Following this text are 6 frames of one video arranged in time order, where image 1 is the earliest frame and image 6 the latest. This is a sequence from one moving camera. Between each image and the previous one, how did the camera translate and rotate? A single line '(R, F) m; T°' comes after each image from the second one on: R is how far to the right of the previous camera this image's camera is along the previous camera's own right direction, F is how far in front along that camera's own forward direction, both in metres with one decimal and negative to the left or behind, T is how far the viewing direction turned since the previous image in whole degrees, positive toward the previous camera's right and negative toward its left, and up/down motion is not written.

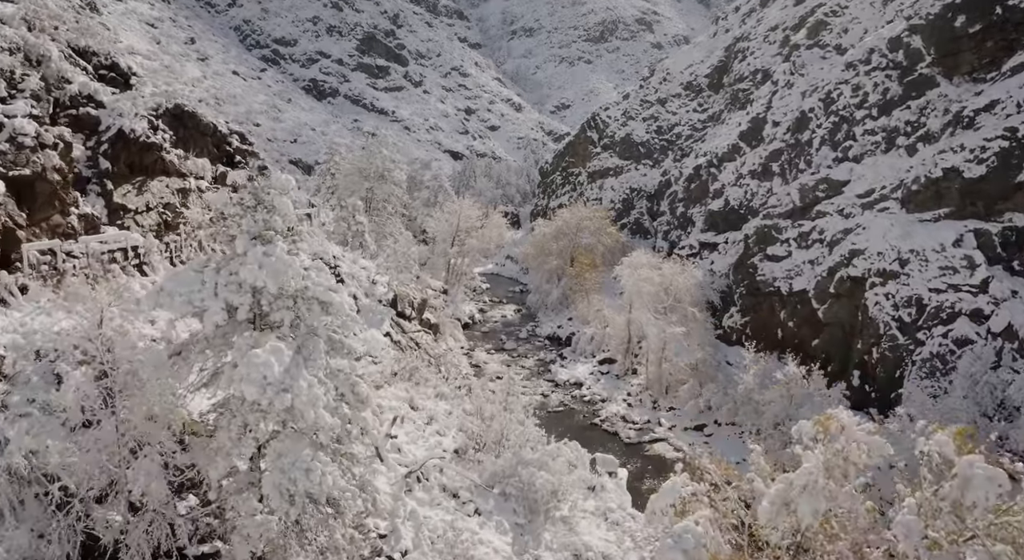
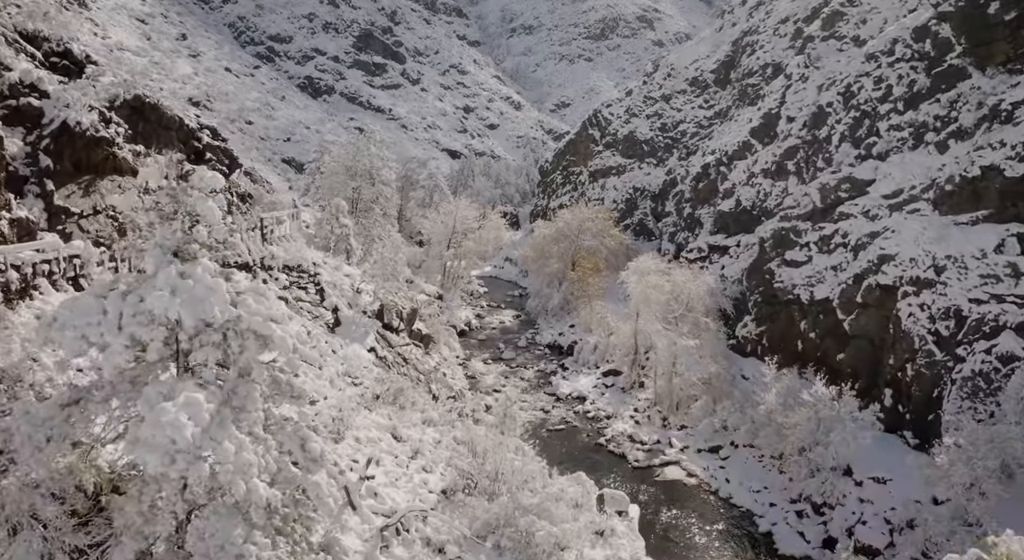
(+0.1, +3.3) m; 0°
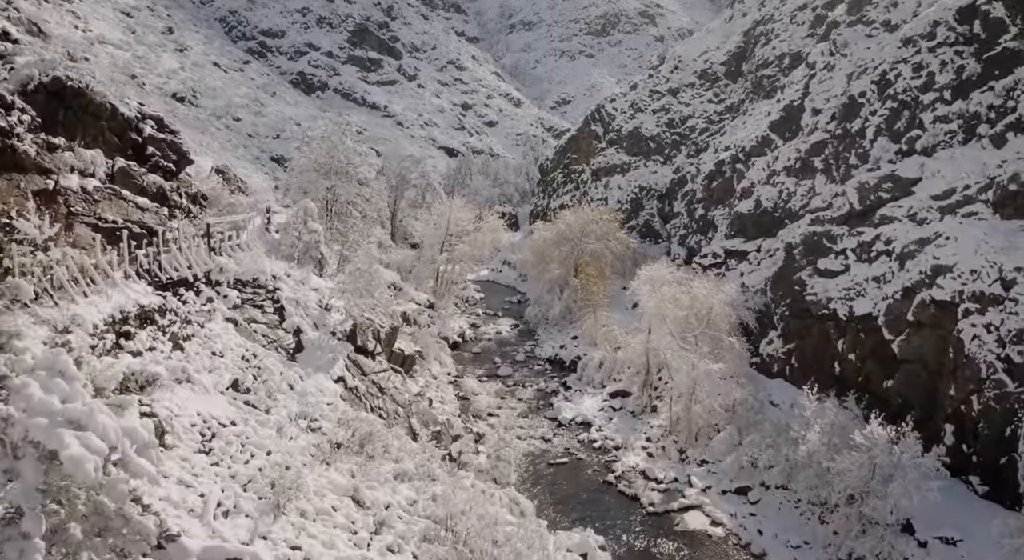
(+0.2, +5.0) m; 0°
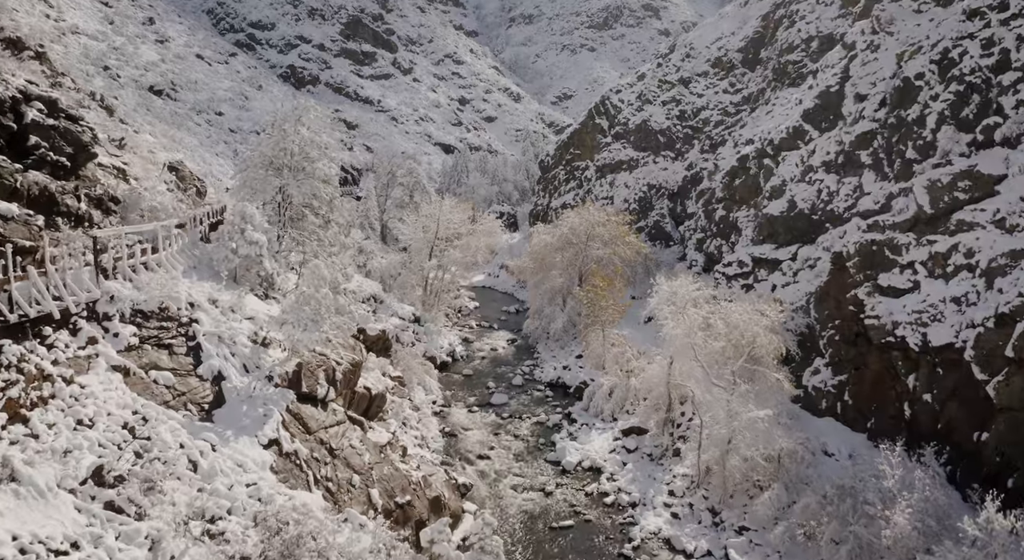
(+0.3, +6.7) m; 0°
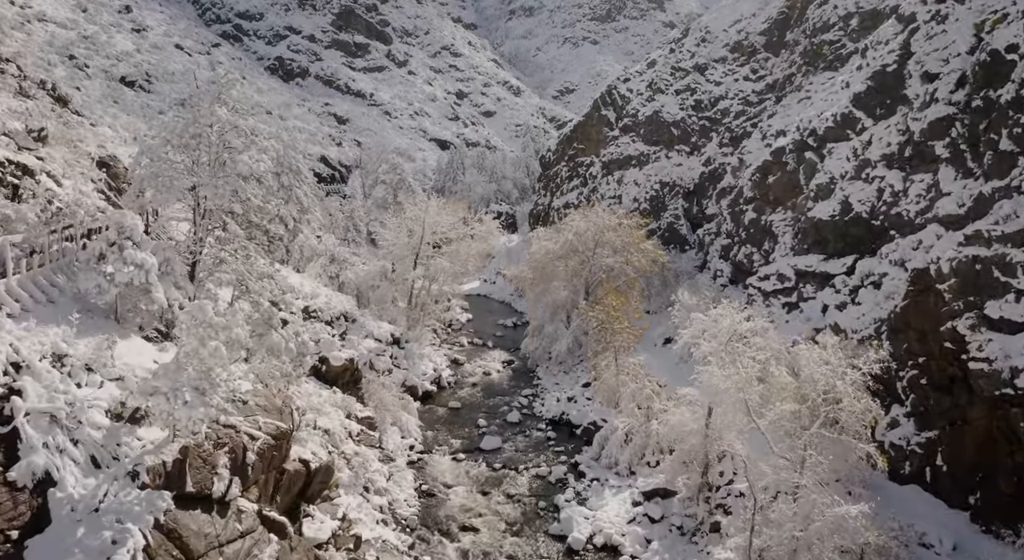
(+0.3, +7.3) m; 0°
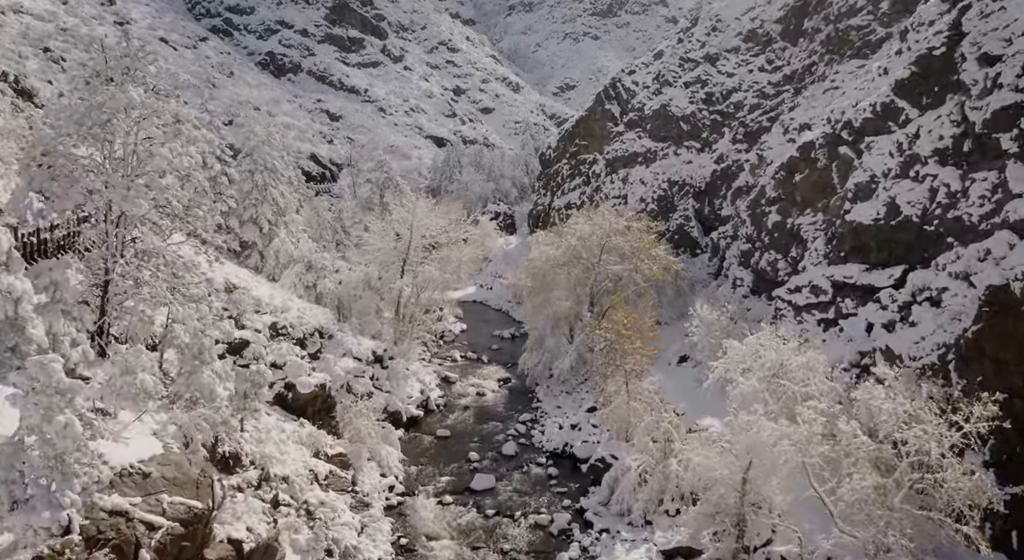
(+0.2, +4.6) m; 0°
